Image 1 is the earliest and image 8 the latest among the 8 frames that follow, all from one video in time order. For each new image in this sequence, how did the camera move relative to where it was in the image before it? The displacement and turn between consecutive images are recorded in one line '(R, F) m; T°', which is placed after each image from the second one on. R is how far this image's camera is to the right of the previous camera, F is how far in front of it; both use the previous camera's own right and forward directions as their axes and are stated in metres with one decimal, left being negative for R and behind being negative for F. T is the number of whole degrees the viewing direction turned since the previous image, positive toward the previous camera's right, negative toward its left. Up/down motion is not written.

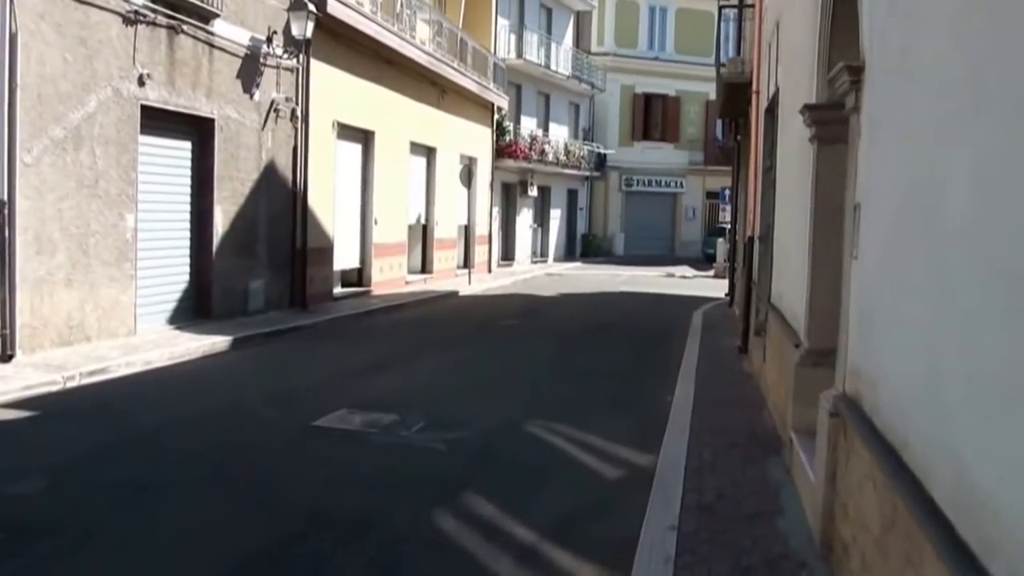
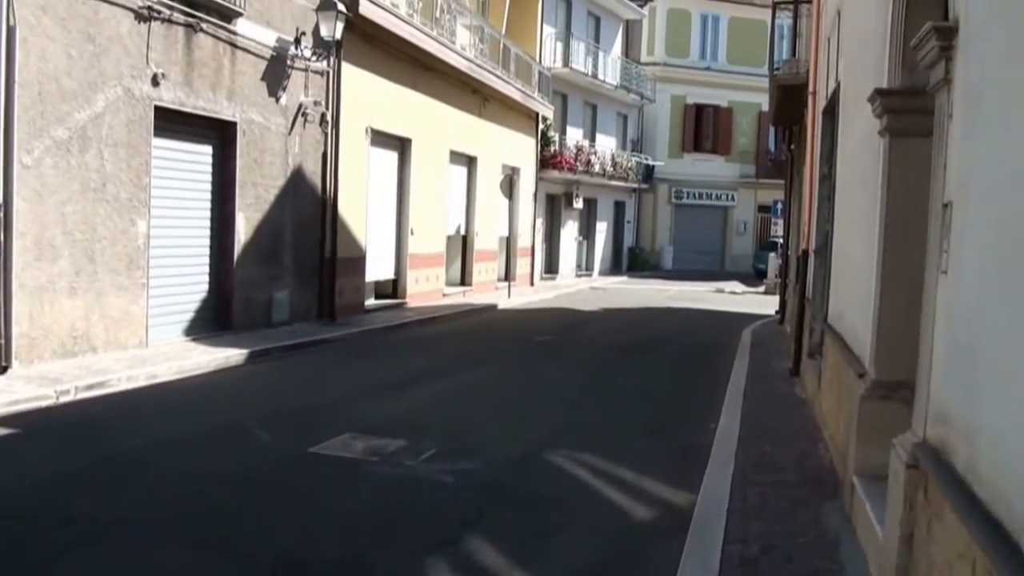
(+0.2, +1.1) m; -3°
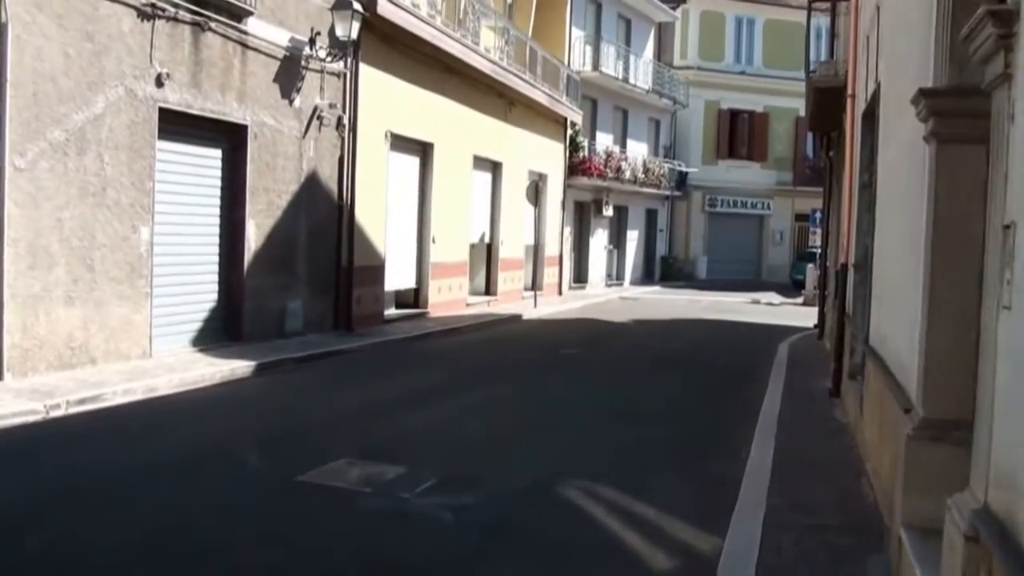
(+0.2, +0.8) m; -2°
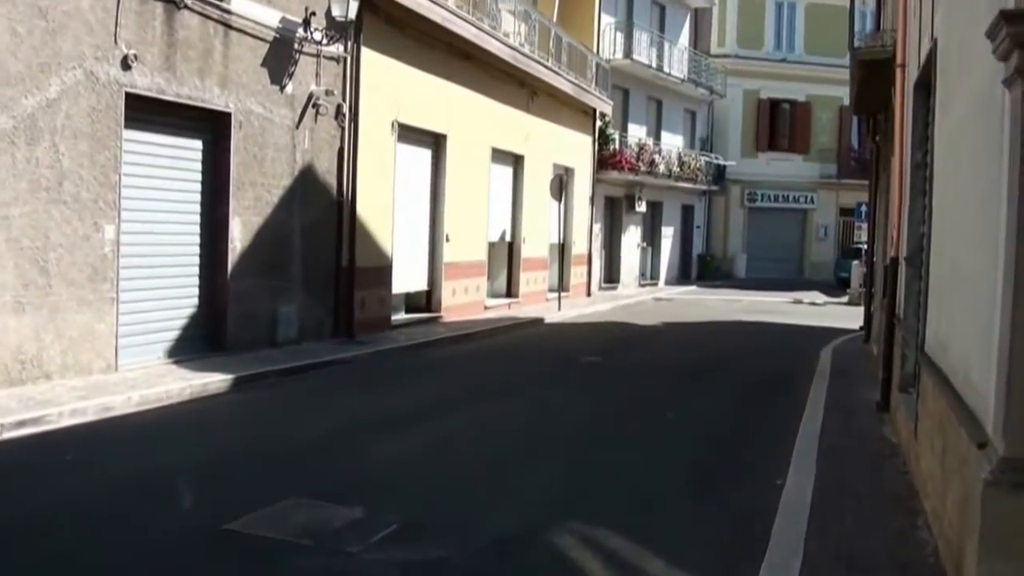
(+0.4, +1.6) m; -2°
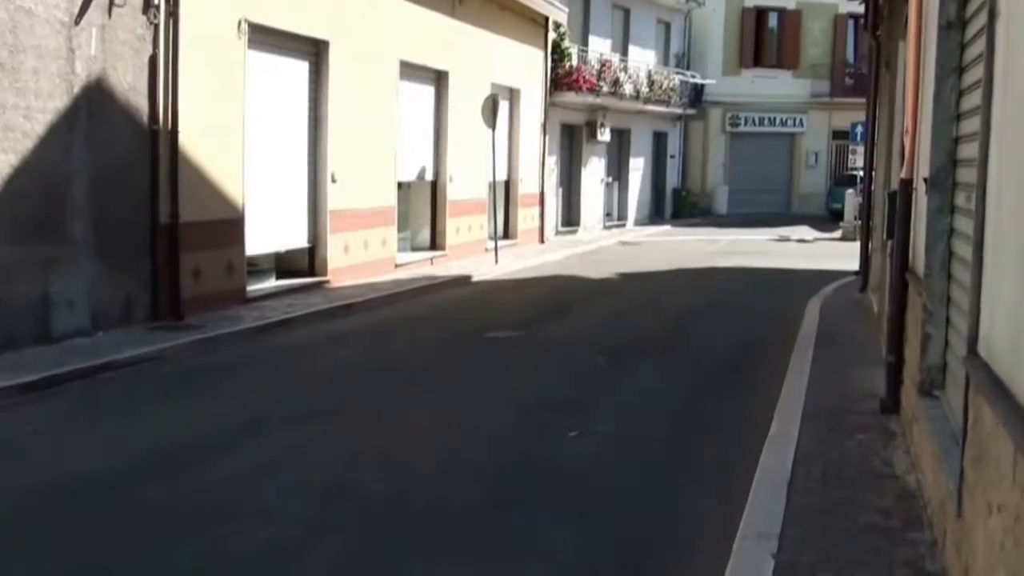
(+1.2, +4.5) m; 0°
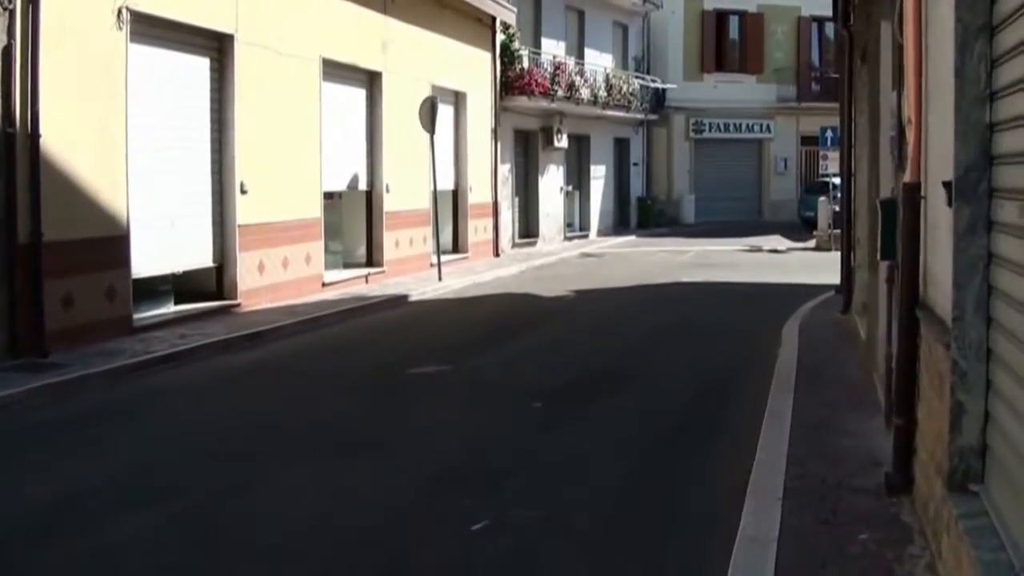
(+0.5, +1.8) m; +1°
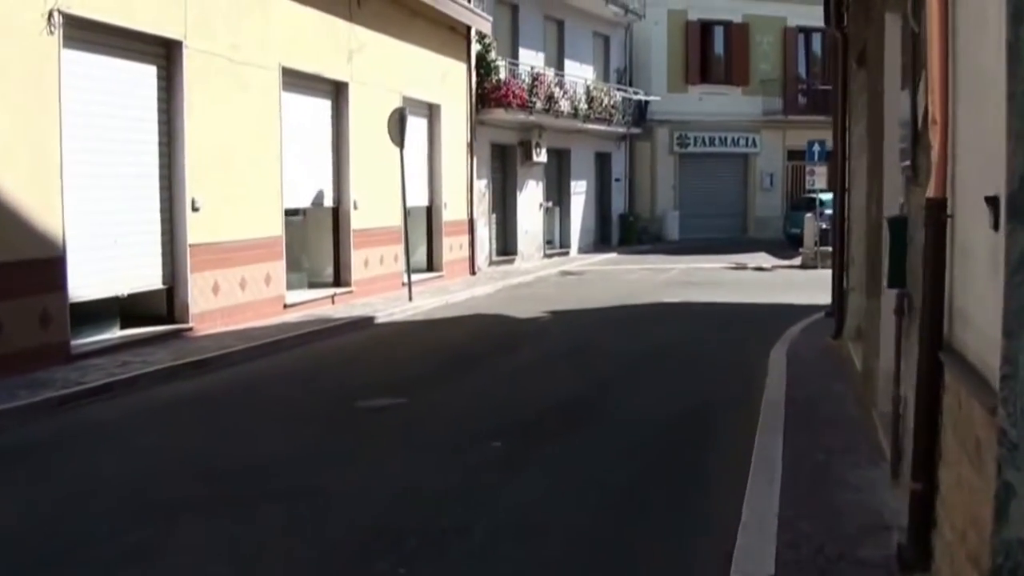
(+0.2, +0.9) m; +1°
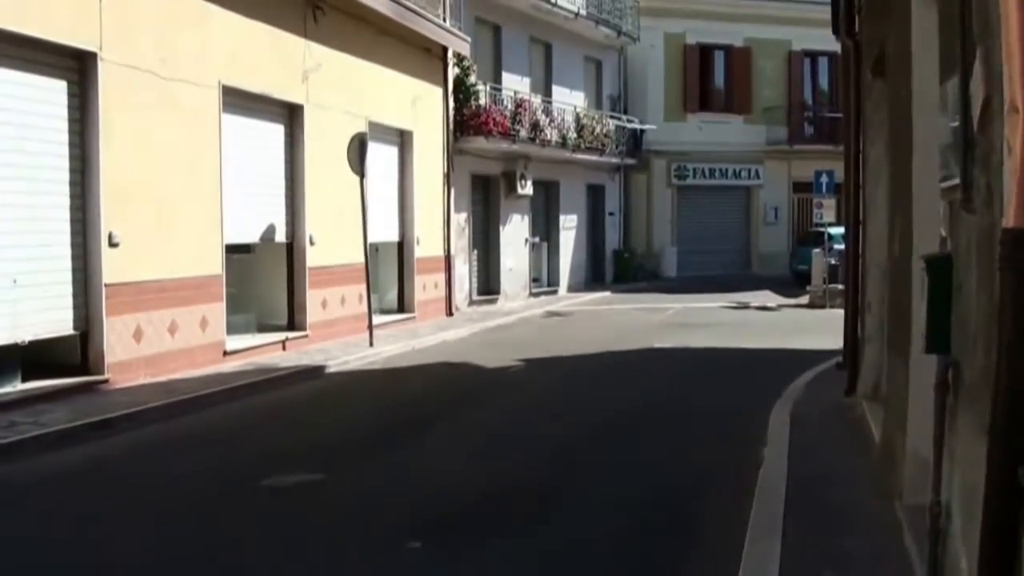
(+0.5, +1.7) m; 0°
